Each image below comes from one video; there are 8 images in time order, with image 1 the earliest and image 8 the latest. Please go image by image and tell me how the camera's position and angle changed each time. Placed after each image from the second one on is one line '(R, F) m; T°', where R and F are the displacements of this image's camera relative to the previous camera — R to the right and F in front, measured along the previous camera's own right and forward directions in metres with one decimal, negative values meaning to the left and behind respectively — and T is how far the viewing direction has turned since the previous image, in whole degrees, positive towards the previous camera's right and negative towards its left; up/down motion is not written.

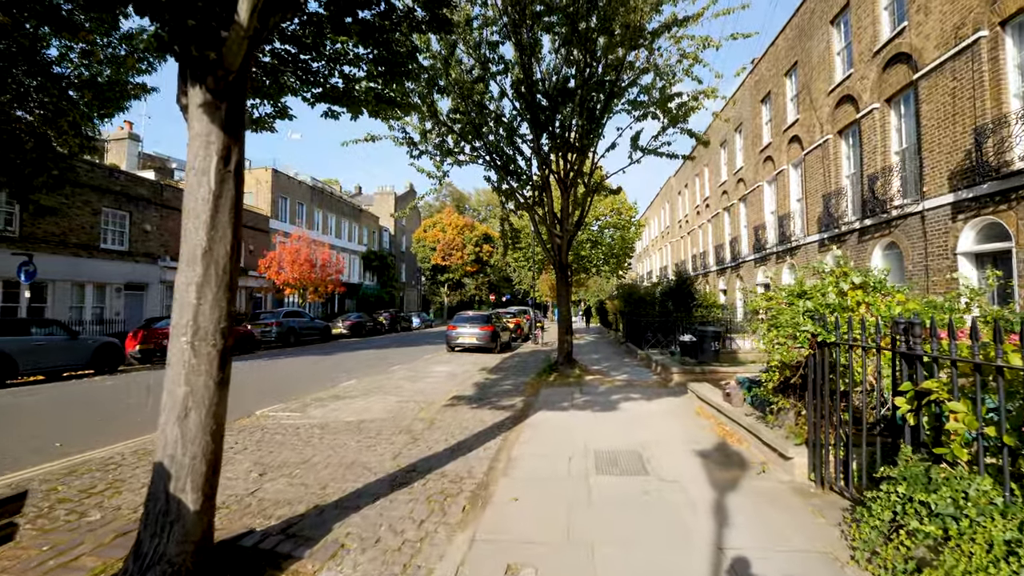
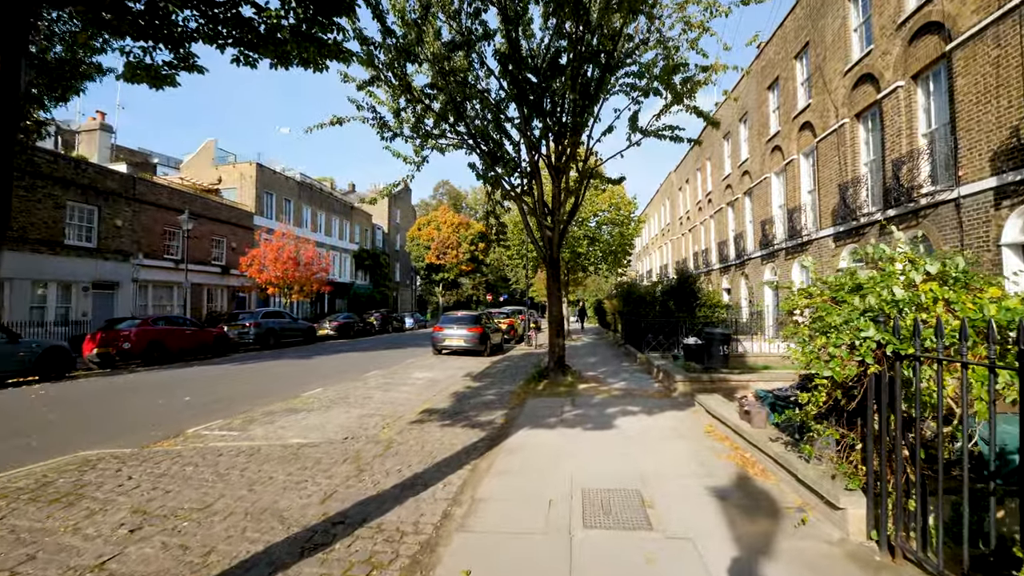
(+0.3, +1.2) m; 0°
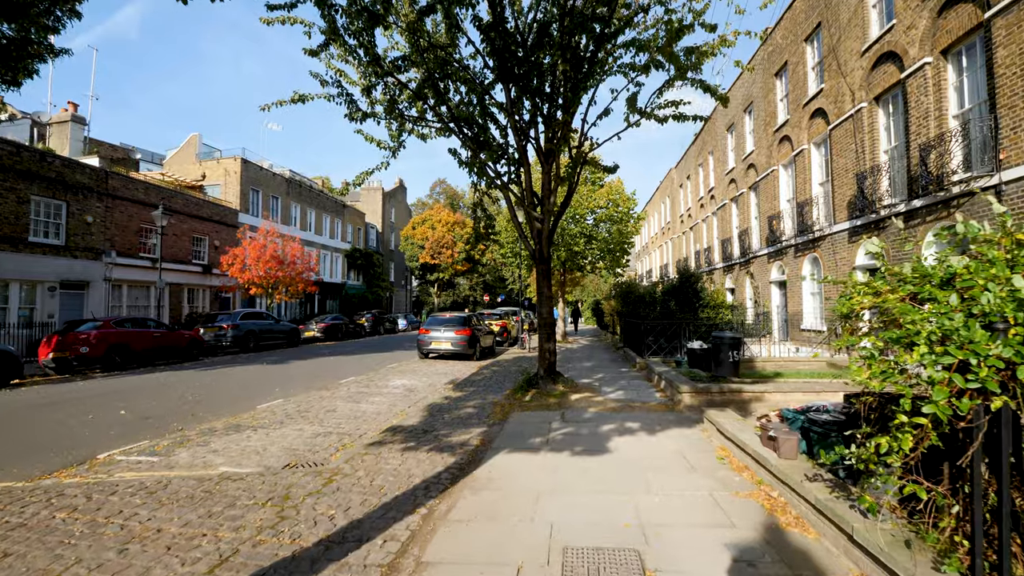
(+0.2, +1.1) m; 0°
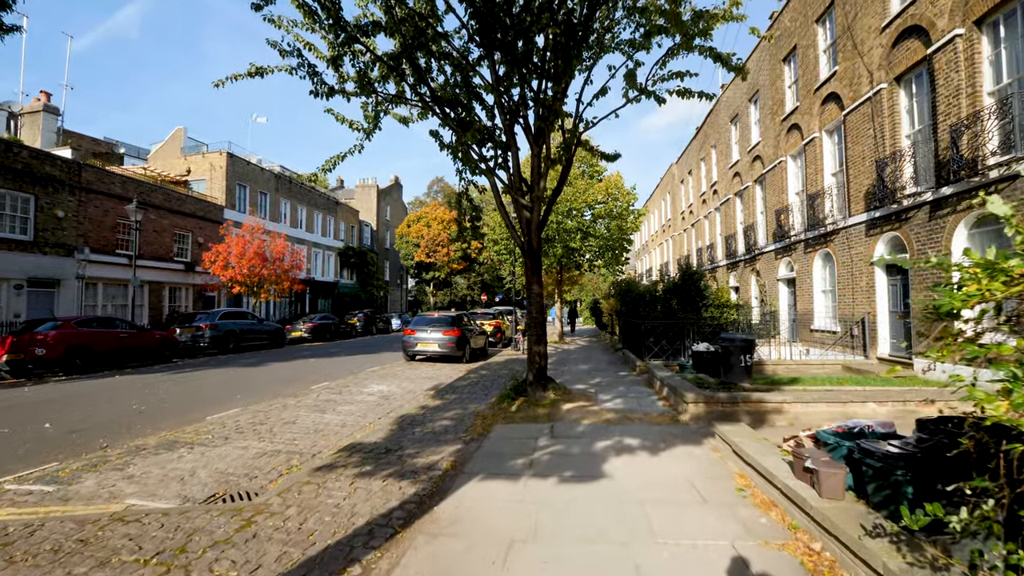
(+0.2, +1.0) m; 0°
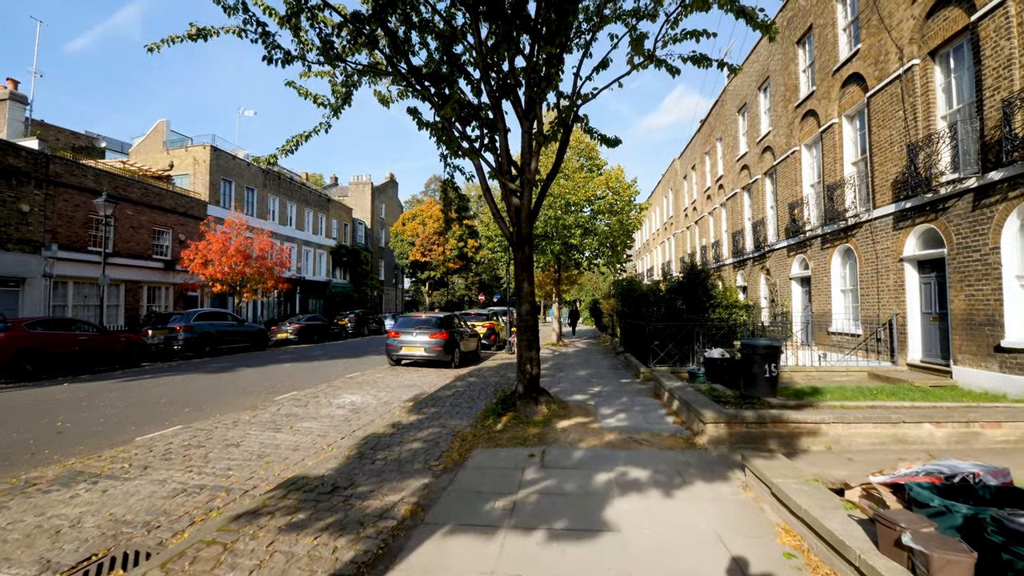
(+0.2, +1.1) m; 0°
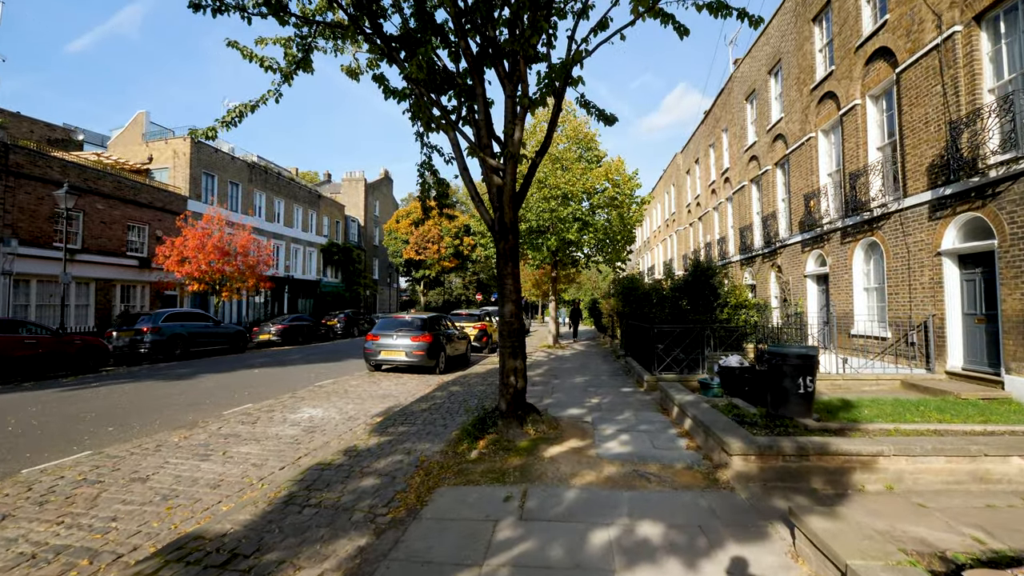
(+0.2, +1.2) m; 0°
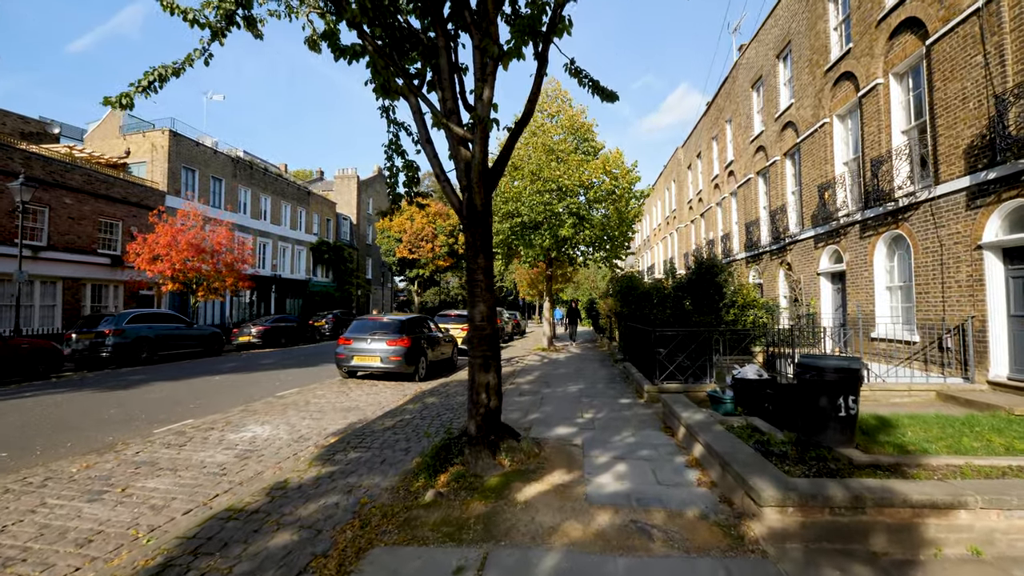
(+0.3, +1.1) m; 0°
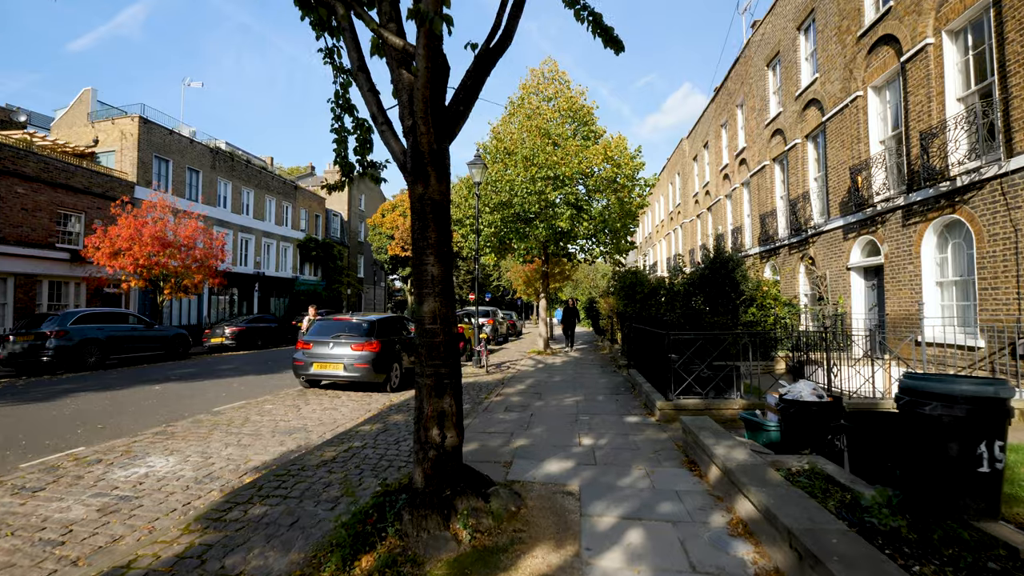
(+0.2, +1.6) m; 0°
